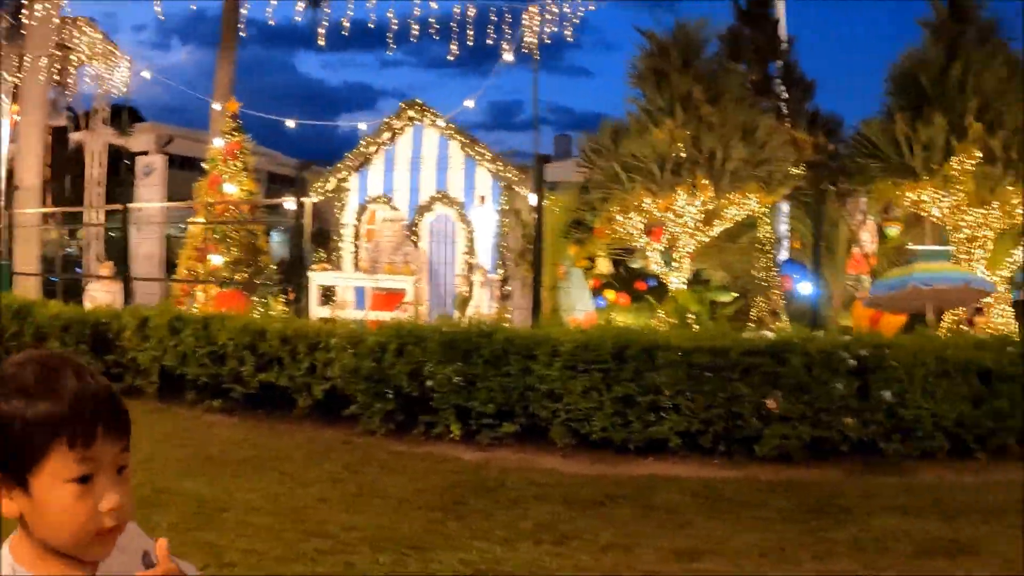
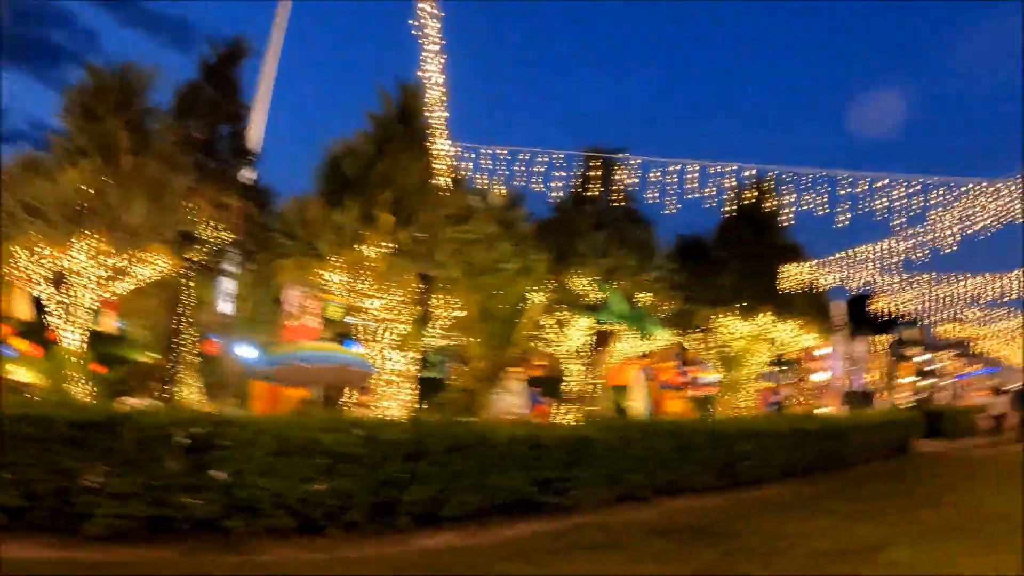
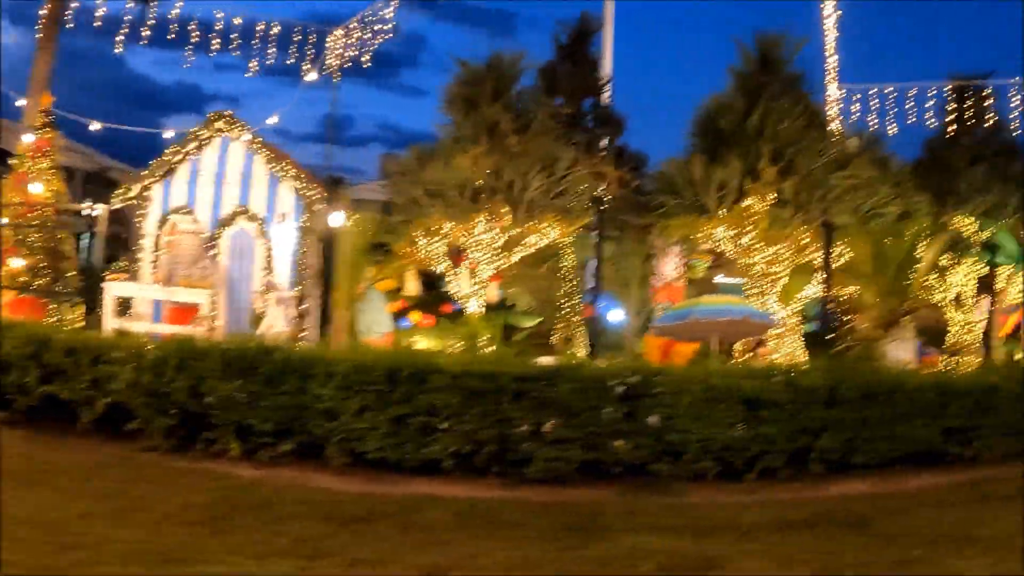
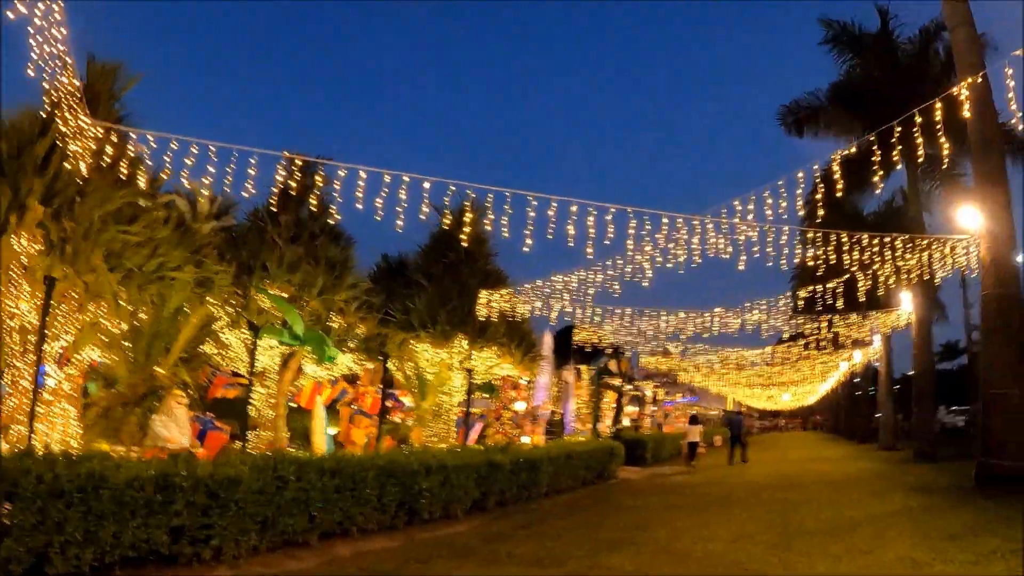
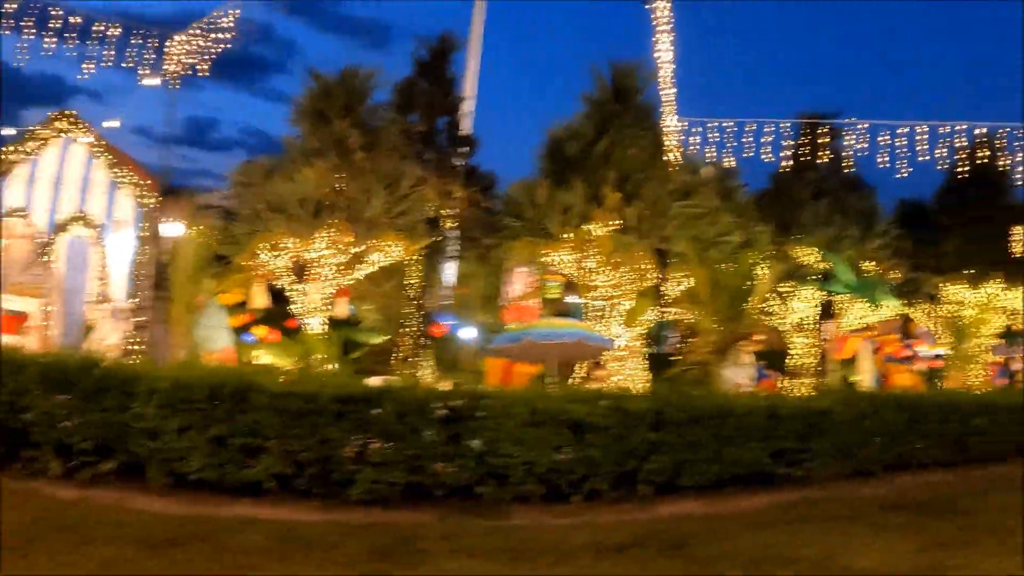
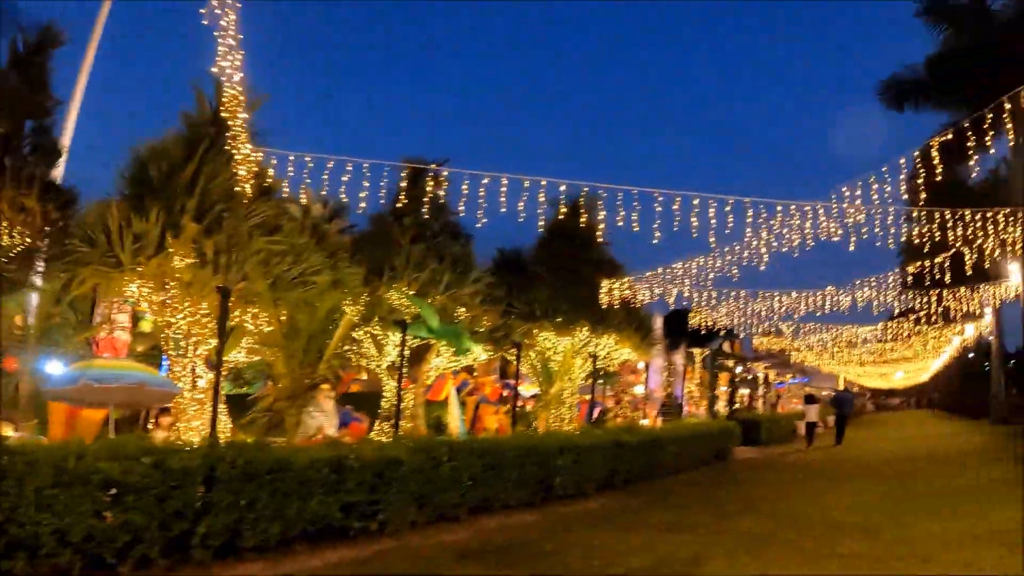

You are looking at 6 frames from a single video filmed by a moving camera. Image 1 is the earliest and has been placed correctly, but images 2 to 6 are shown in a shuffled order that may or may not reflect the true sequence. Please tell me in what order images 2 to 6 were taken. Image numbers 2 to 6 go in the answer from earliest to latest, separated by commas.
3, 5, 2, 6, 4
